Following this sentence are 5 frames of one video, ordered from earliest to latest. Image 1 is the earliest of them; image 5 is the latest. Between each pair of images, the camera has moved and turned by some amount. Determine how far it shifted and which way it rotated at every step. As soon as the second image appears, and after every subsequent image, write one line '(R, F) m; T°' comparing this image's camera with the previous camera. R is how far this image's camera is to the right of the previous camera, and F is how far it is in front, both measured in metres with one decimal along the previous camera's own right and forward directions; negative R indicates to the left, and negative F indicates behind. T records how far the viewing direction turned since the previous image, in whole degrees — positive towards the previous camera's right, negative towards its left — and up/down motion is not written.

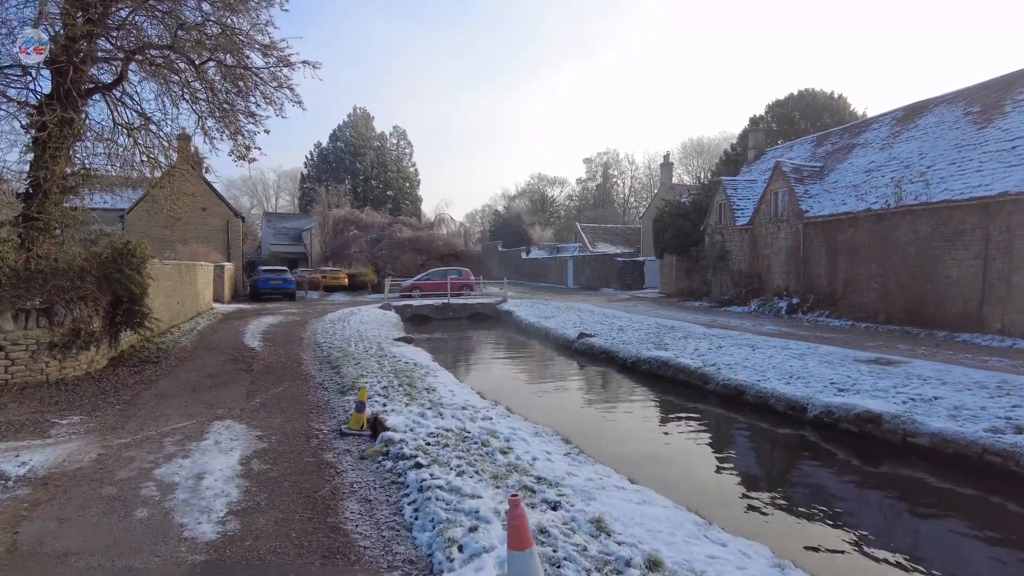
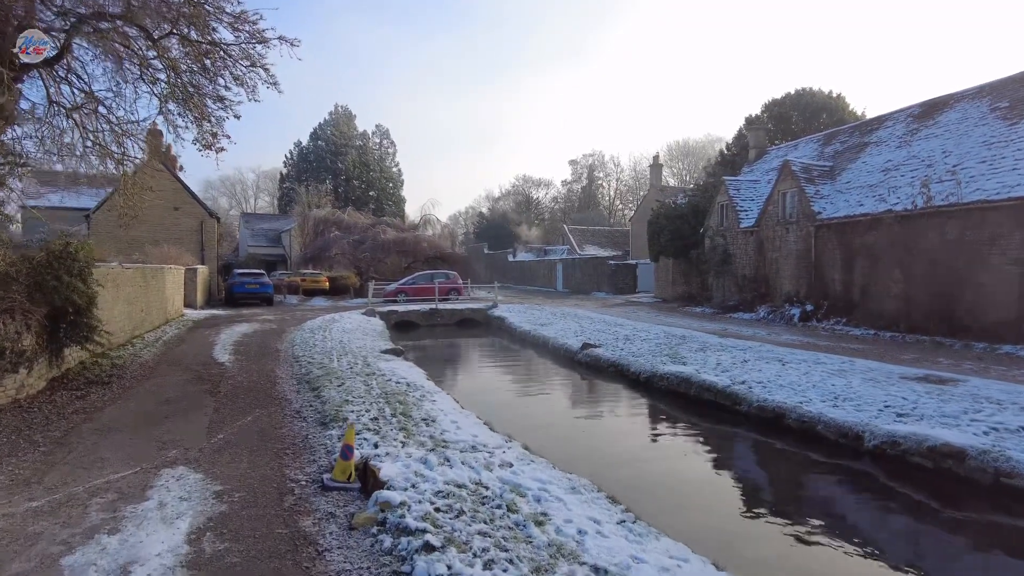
(-0.4, +1.4) m; +2°
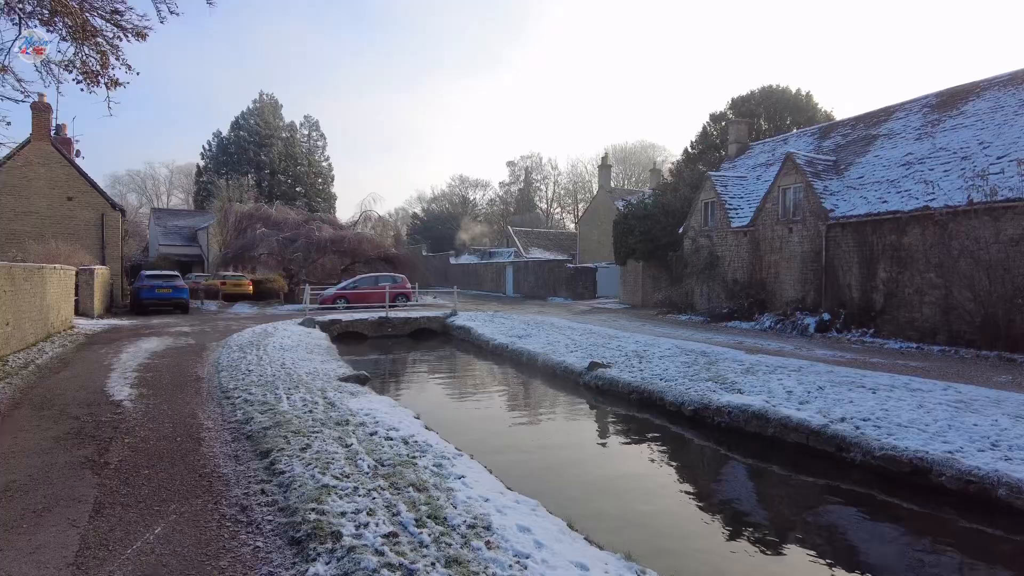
(-1.3, +3.1) m; +6°
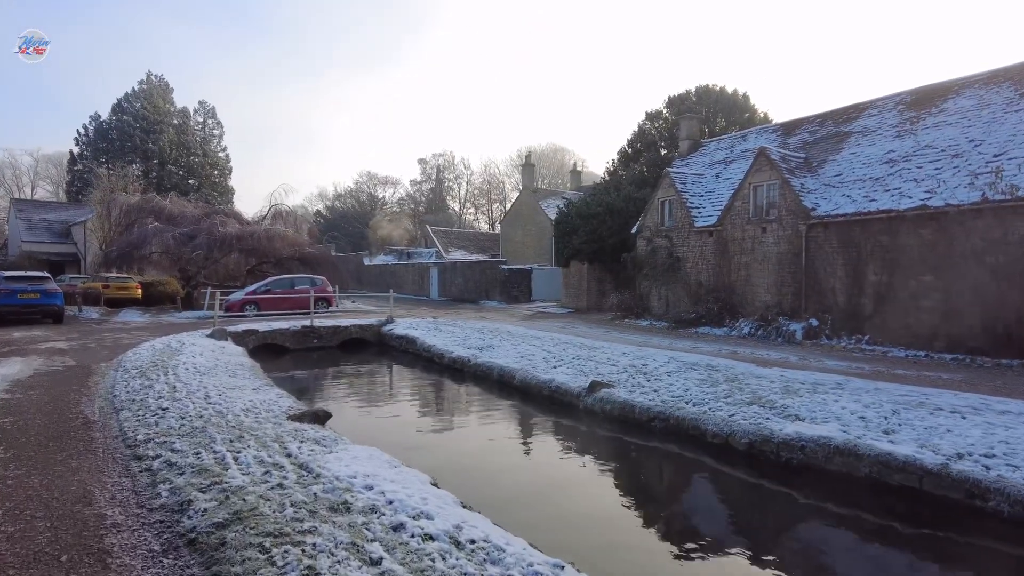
(-1.3, +2.4) m; +9°
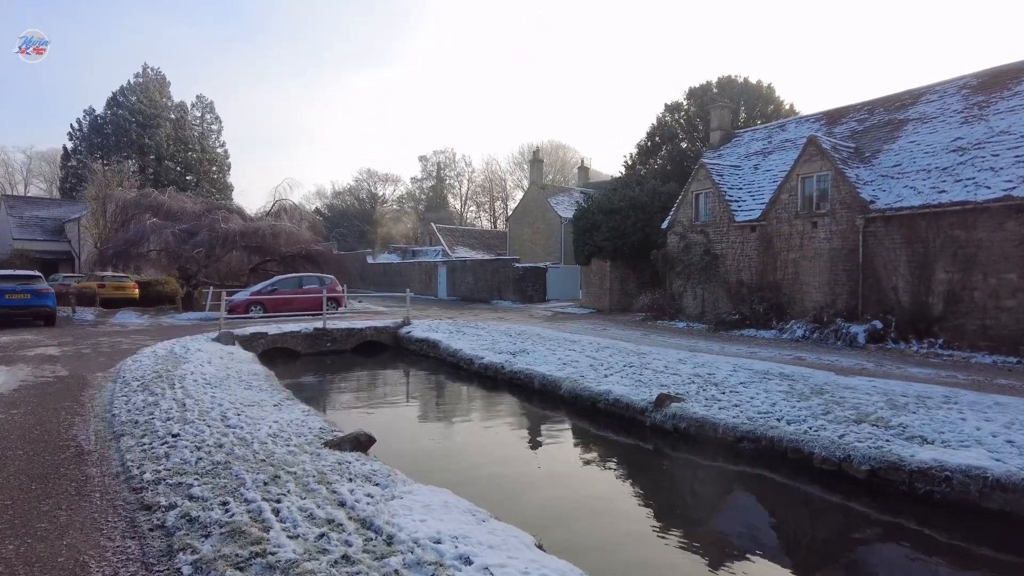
(-0.9, +1.3) m; 0°
